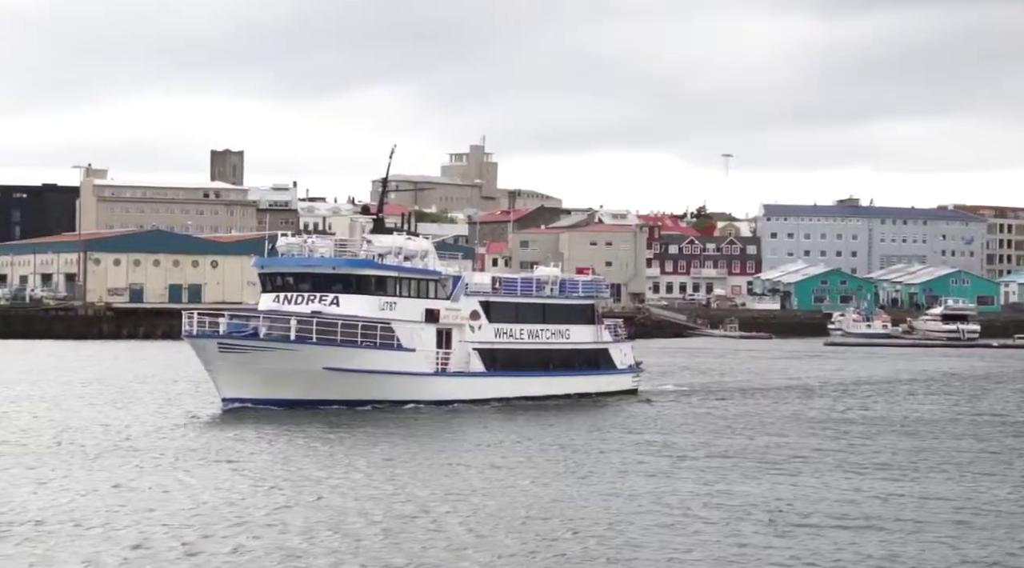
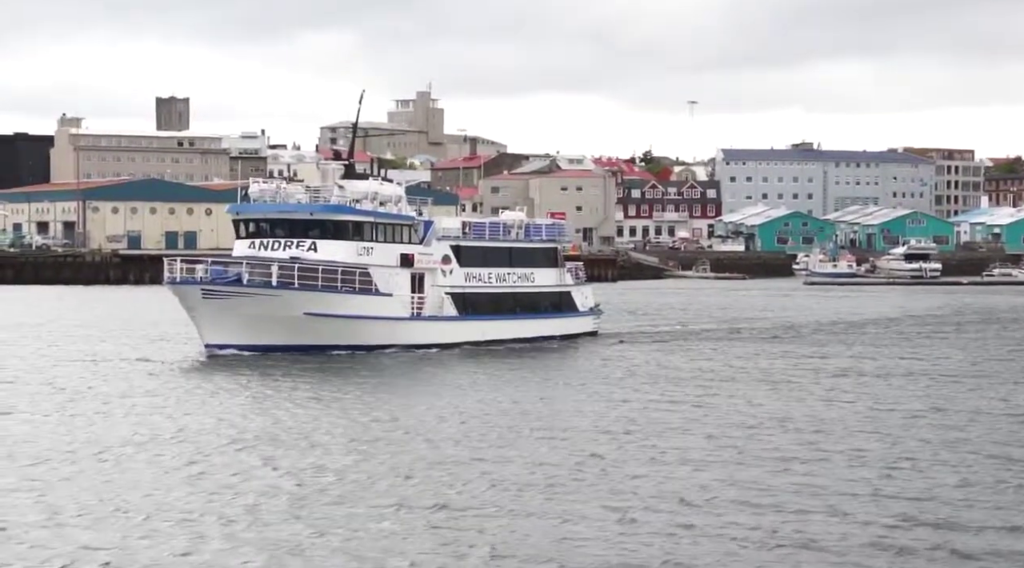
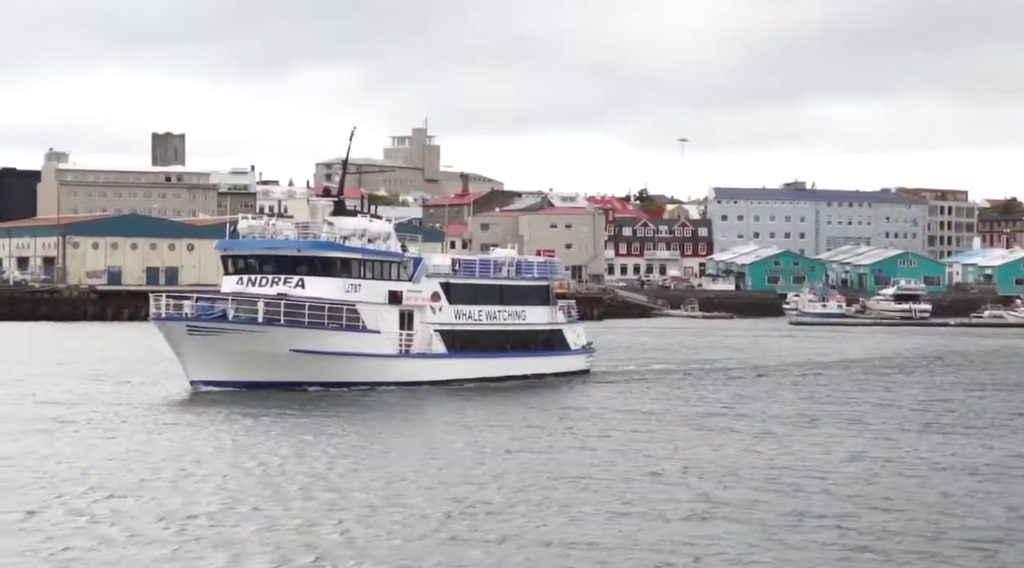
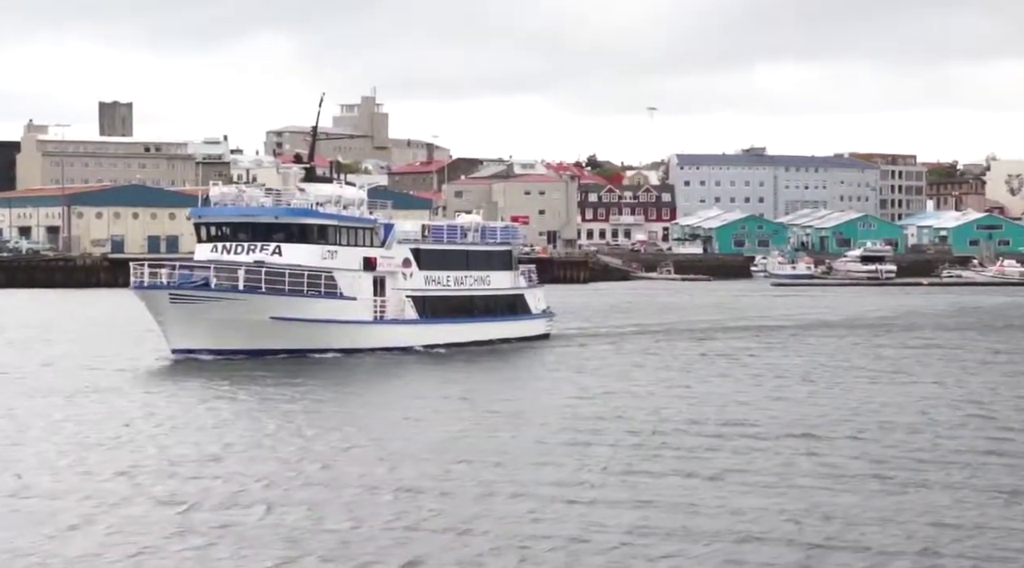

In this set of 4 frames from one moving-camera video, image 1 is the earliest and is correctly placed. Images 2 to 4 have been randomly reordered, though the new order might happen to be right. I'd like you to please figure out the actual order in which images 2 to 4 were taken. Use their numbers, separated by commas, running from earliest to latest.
3, 2, 4
